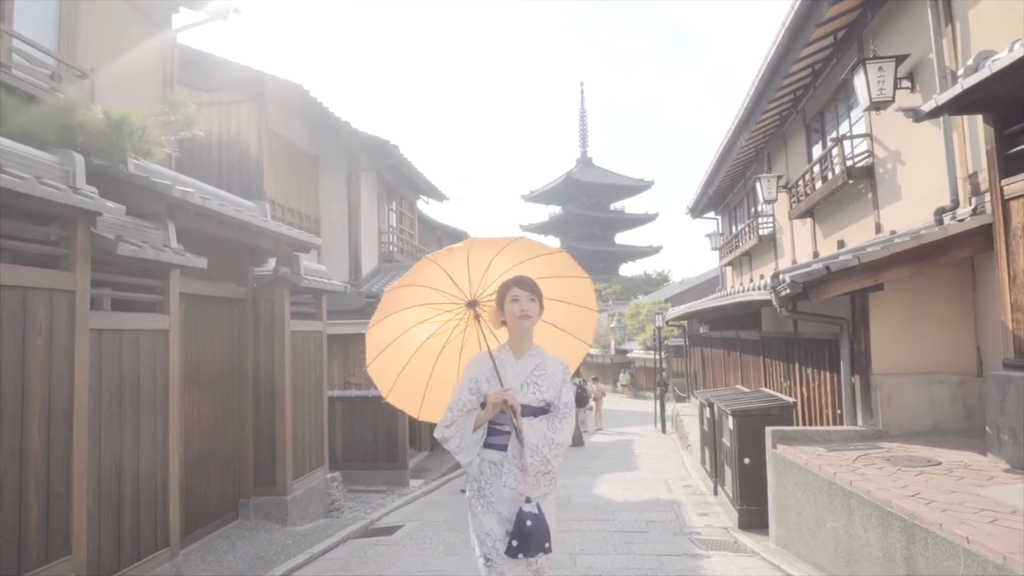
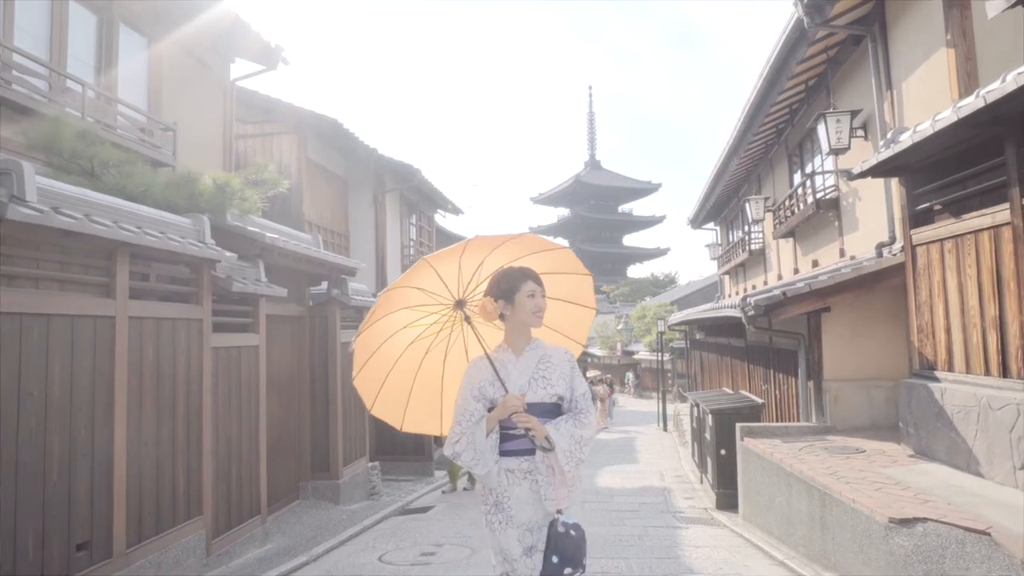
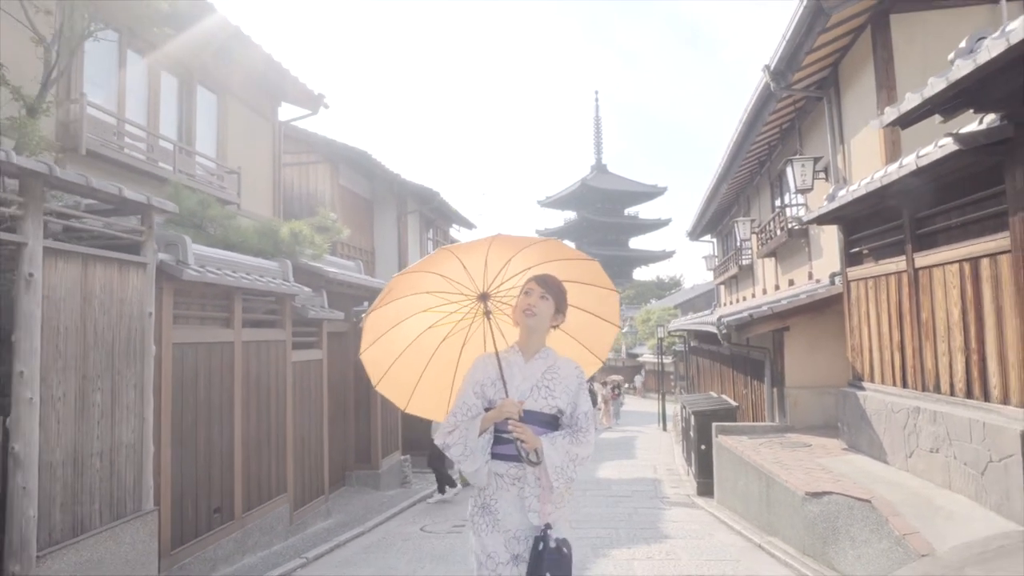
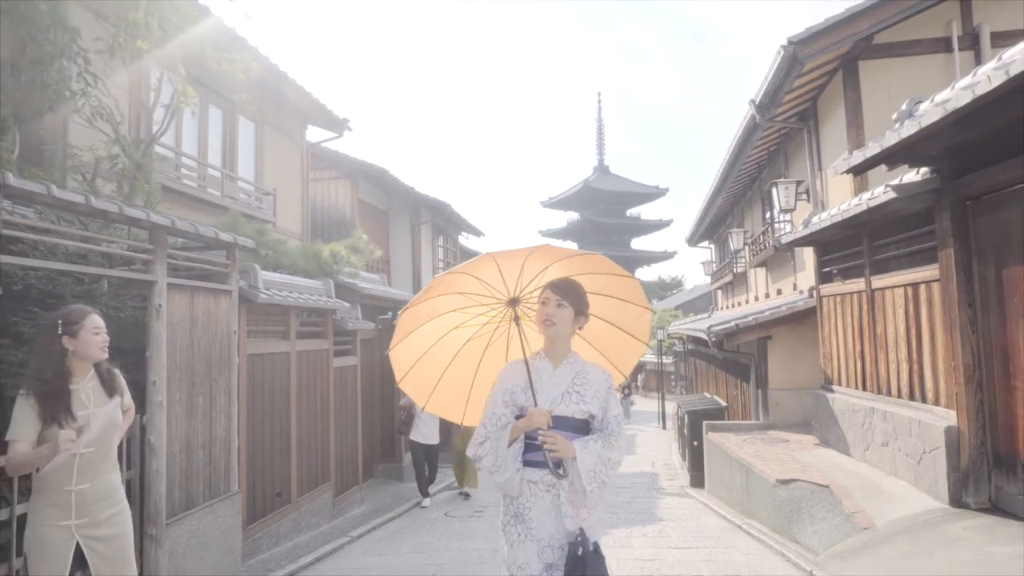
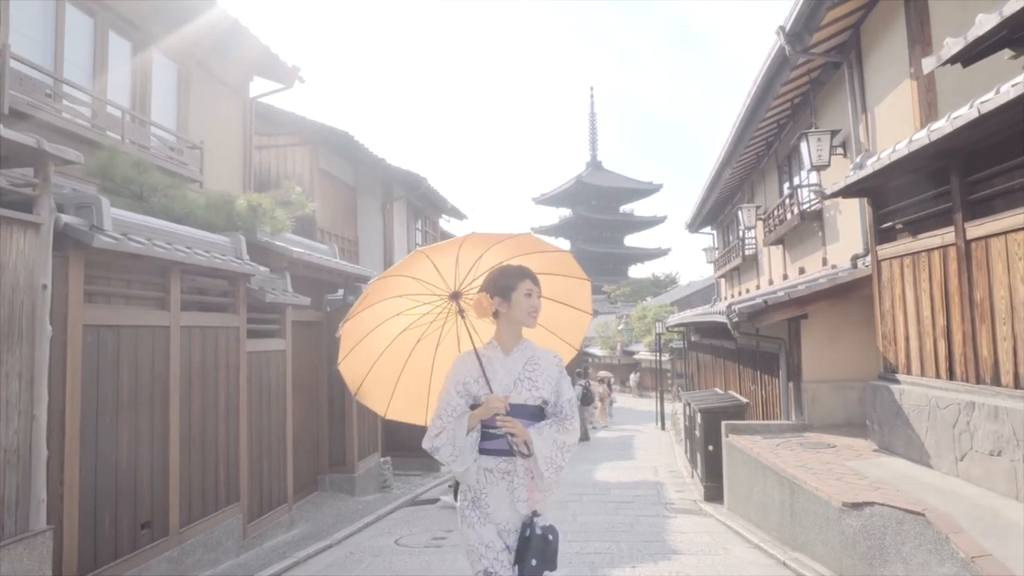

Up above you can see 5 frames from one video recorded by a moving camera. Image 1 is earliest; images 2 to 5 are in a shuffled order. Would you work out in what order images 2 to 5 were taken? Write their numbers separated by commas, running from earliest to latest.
2, 5, 3, 4
